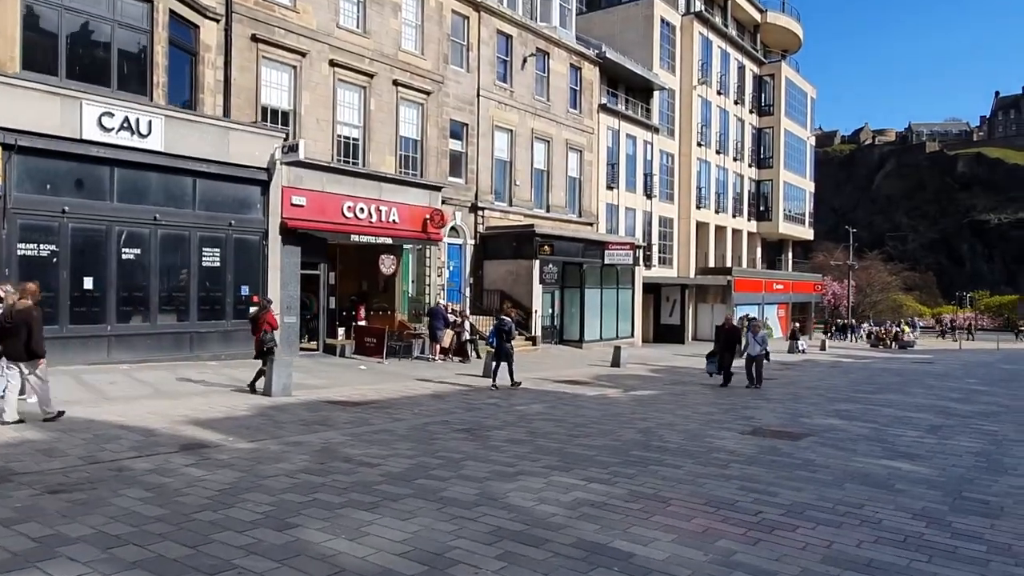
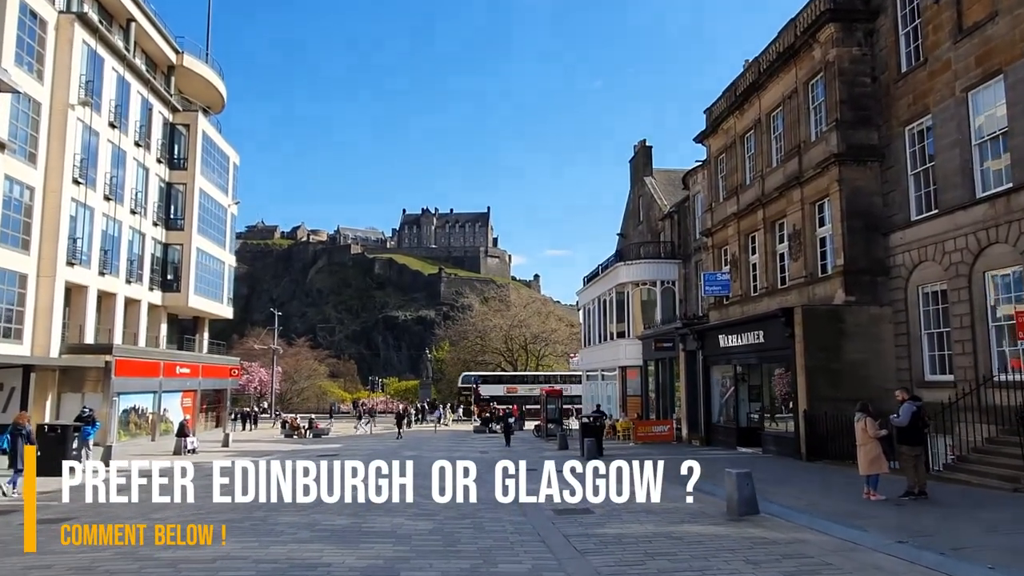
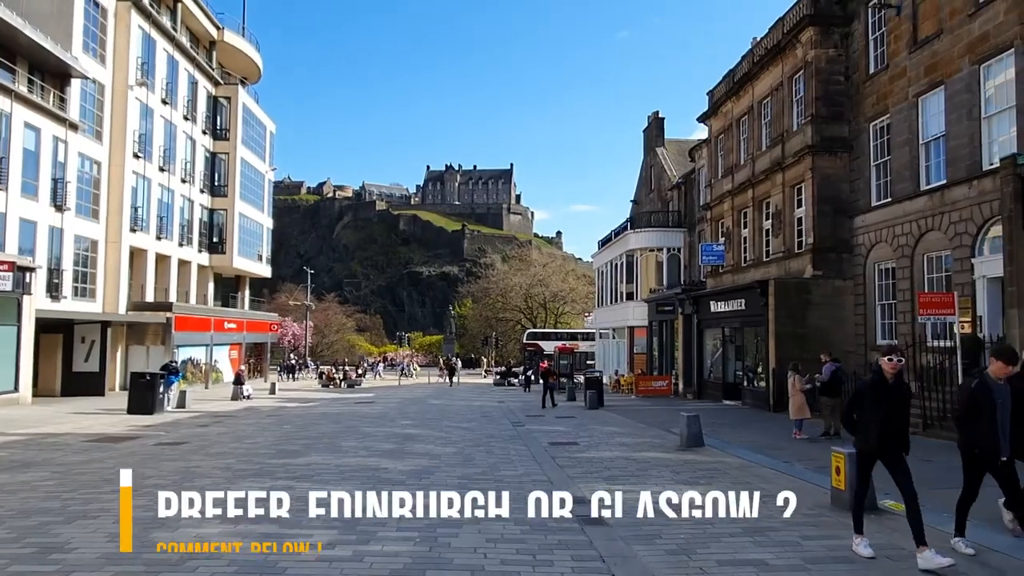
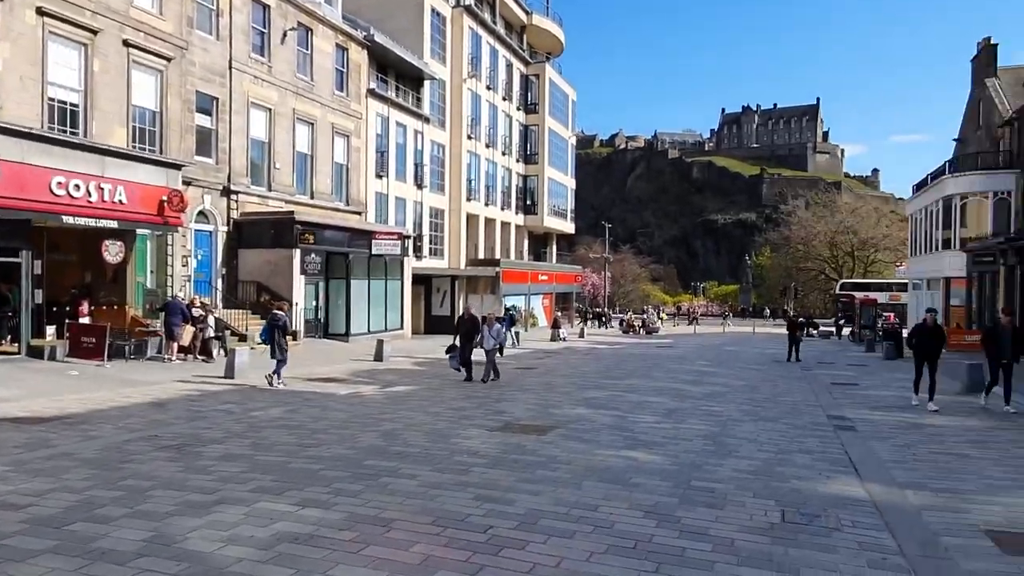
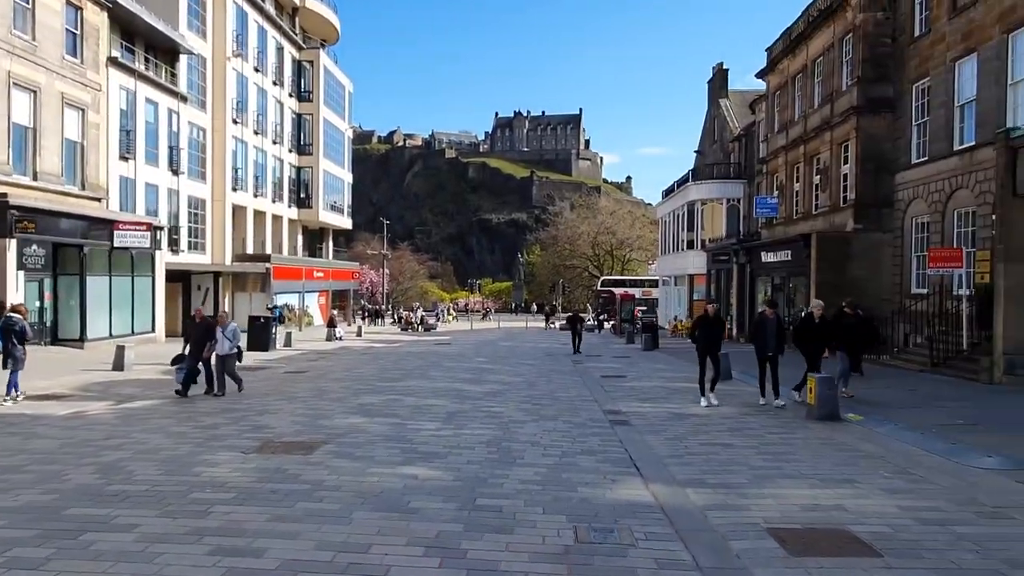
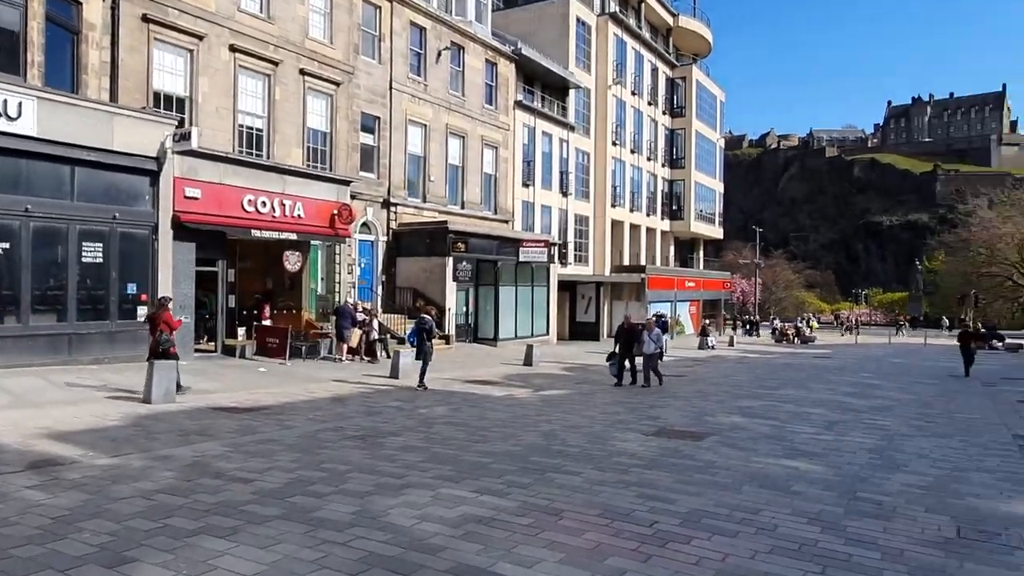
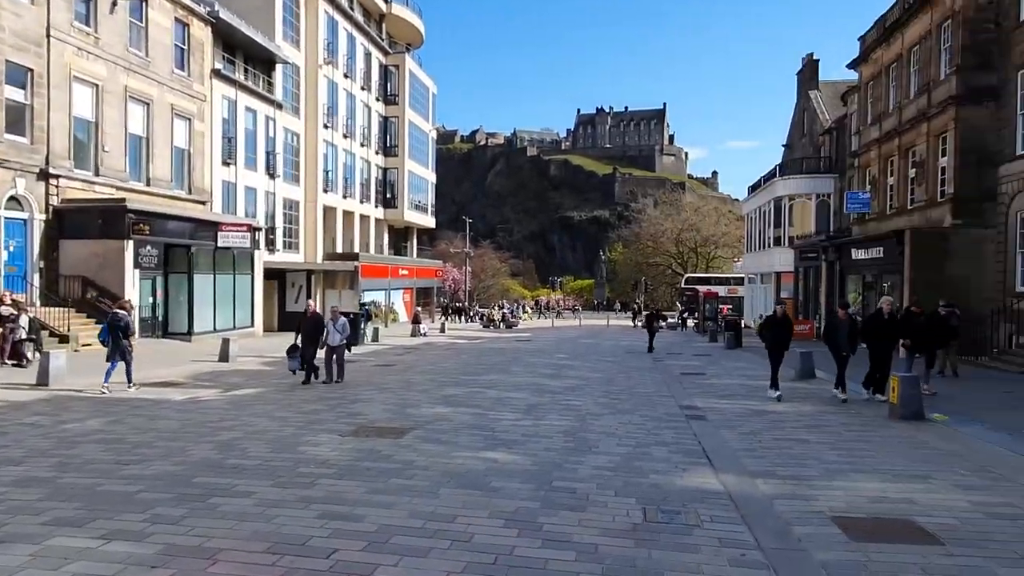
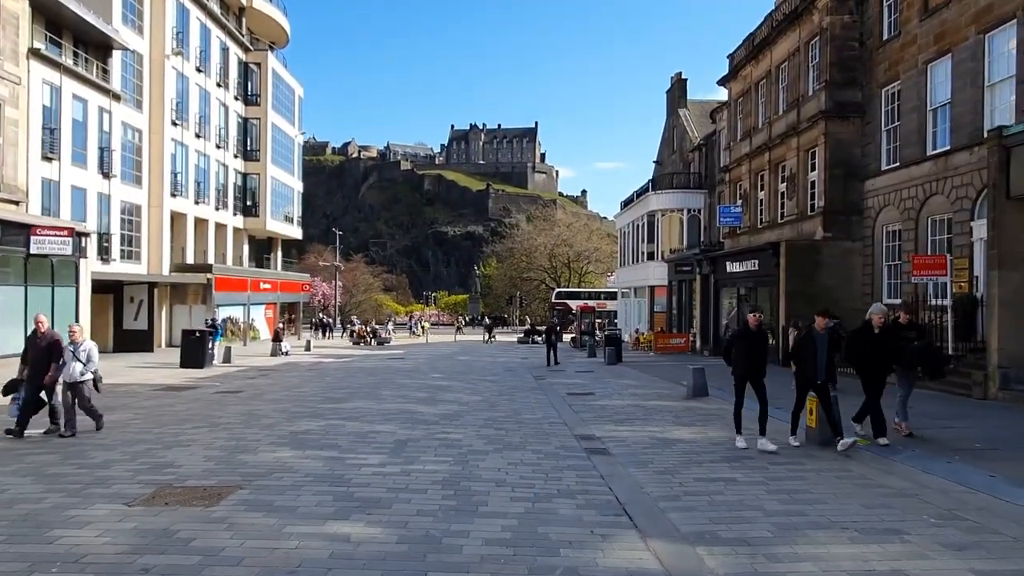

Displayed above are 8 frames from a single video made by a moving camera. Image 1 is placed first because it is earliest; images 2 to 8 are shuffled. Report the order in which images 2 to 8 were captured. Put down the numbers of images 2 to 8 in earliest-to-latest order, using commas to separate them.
6, 4, 7, 5, 8, 3, 2
